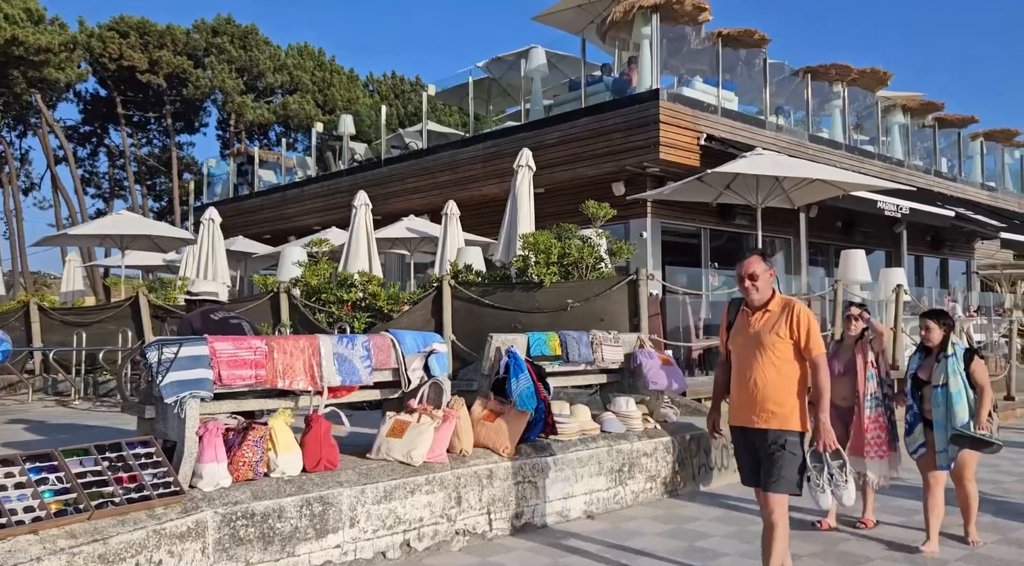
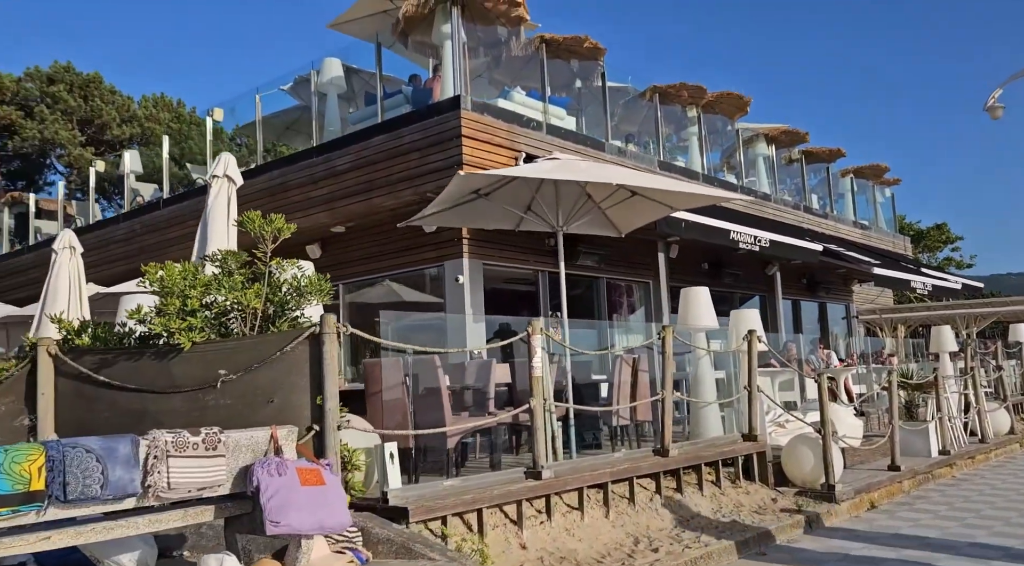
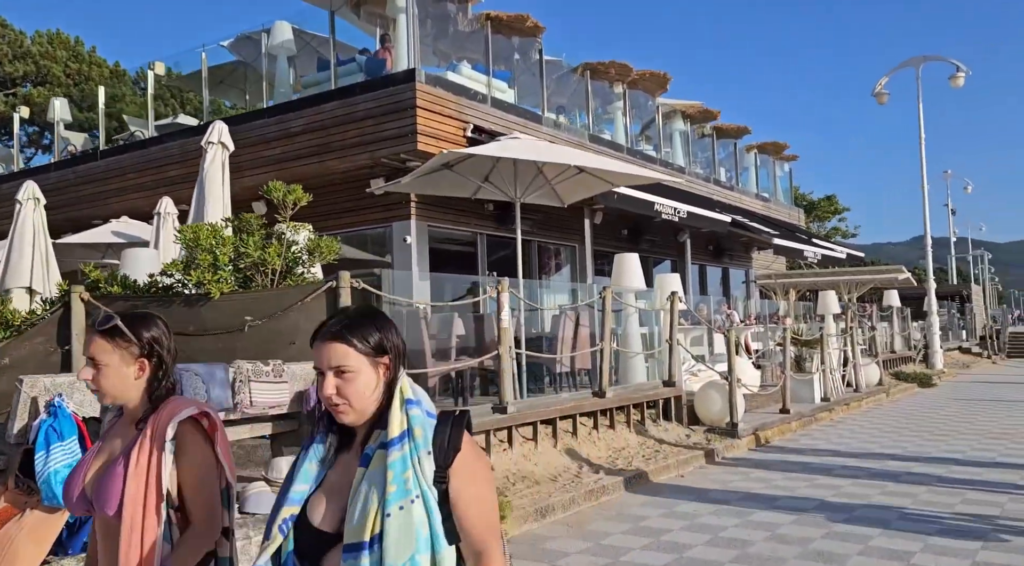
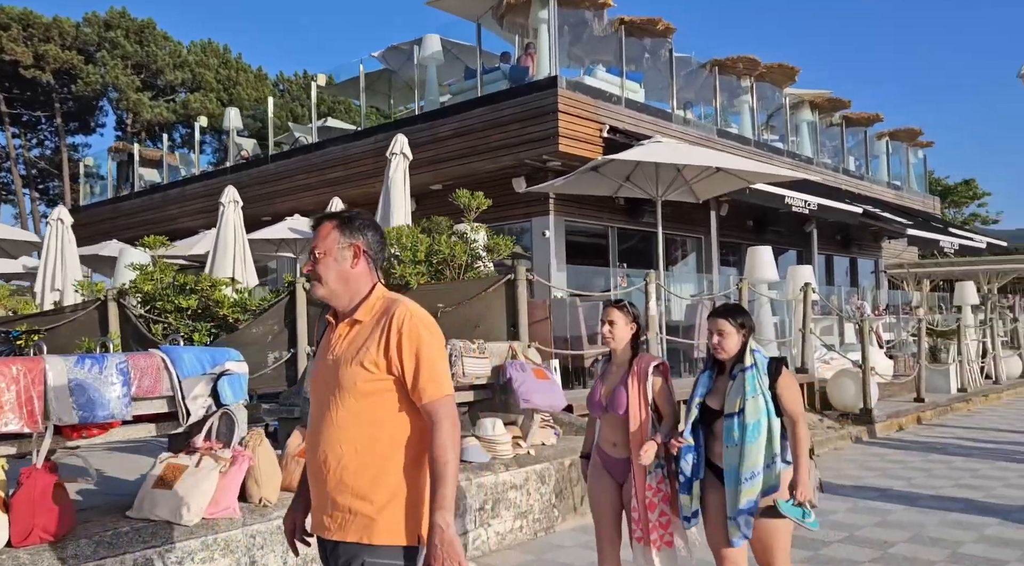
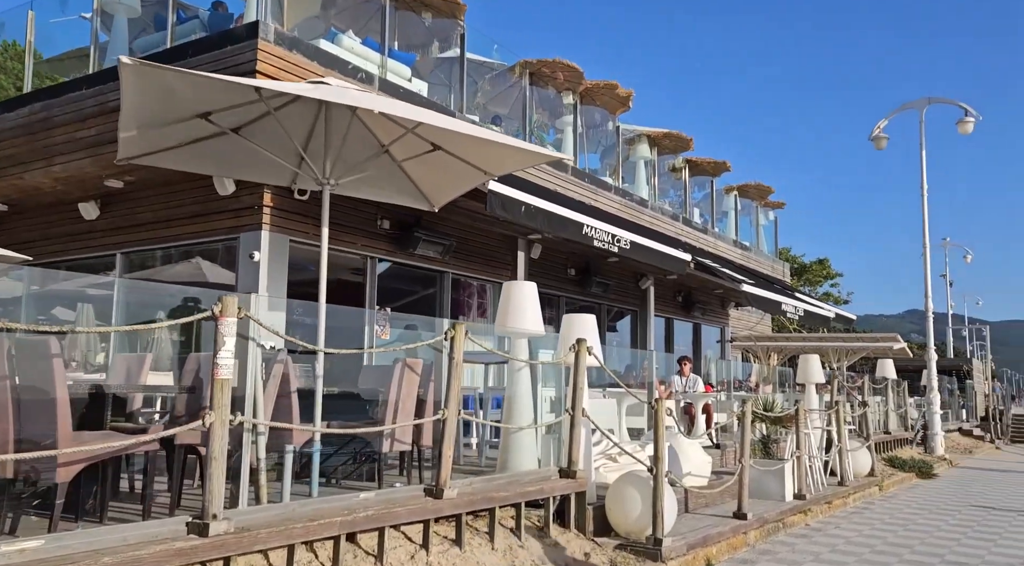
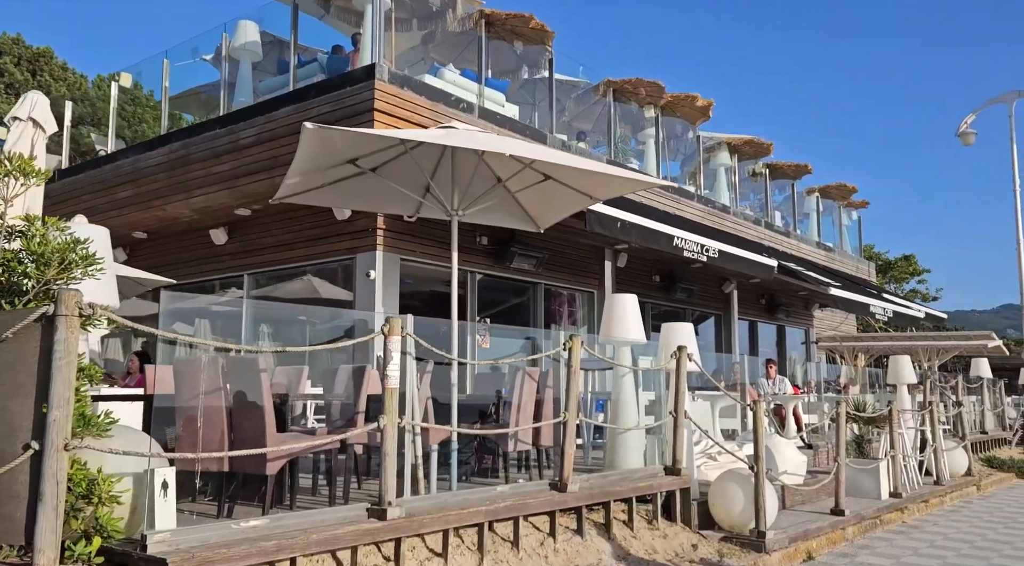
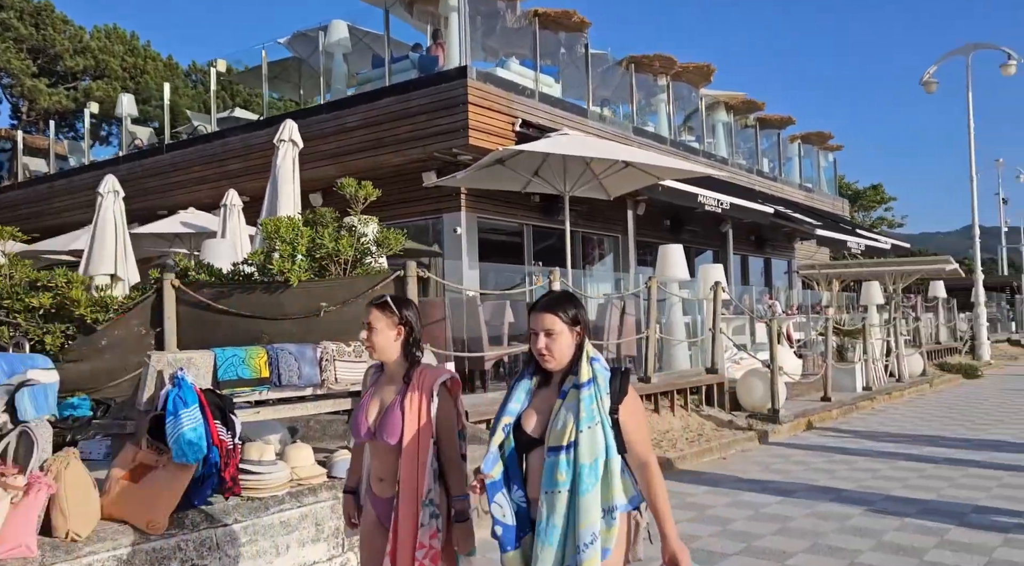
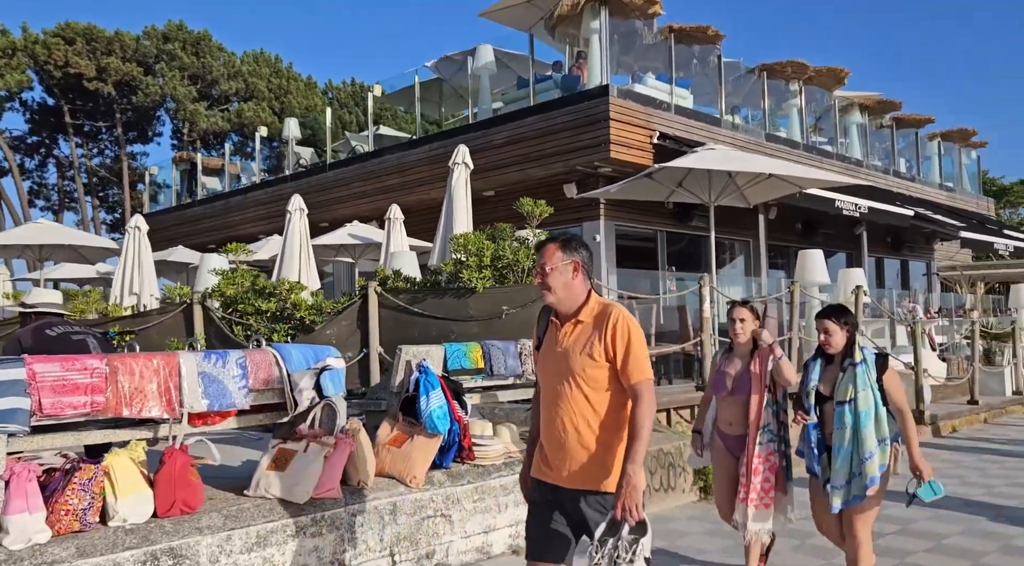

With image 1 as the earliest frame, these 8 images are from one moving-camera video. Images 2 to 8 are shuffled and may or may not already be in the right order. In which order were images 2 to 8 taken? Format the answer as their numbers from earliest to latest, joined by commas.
8, 4, 7, 3, 2, 6, 5
